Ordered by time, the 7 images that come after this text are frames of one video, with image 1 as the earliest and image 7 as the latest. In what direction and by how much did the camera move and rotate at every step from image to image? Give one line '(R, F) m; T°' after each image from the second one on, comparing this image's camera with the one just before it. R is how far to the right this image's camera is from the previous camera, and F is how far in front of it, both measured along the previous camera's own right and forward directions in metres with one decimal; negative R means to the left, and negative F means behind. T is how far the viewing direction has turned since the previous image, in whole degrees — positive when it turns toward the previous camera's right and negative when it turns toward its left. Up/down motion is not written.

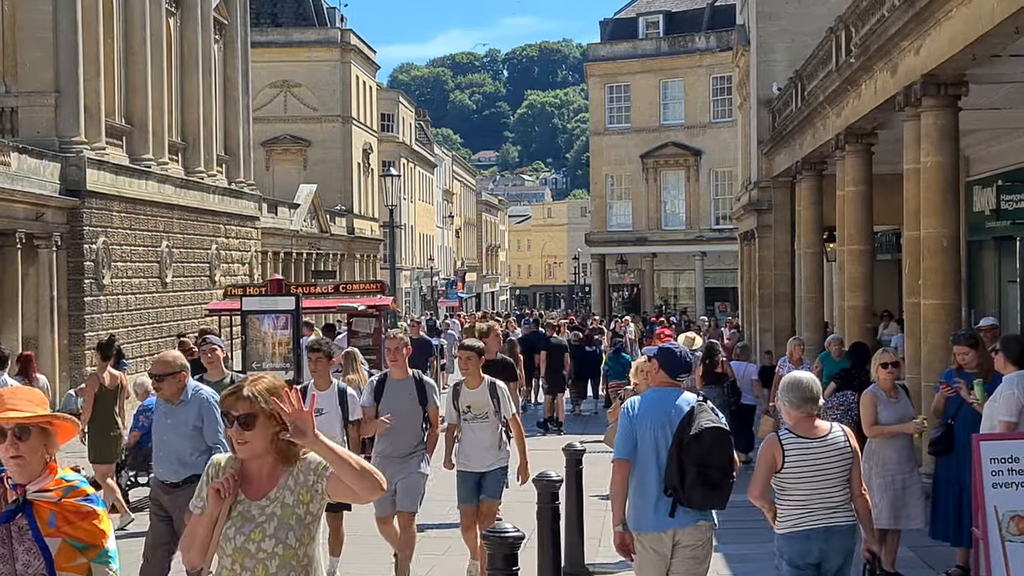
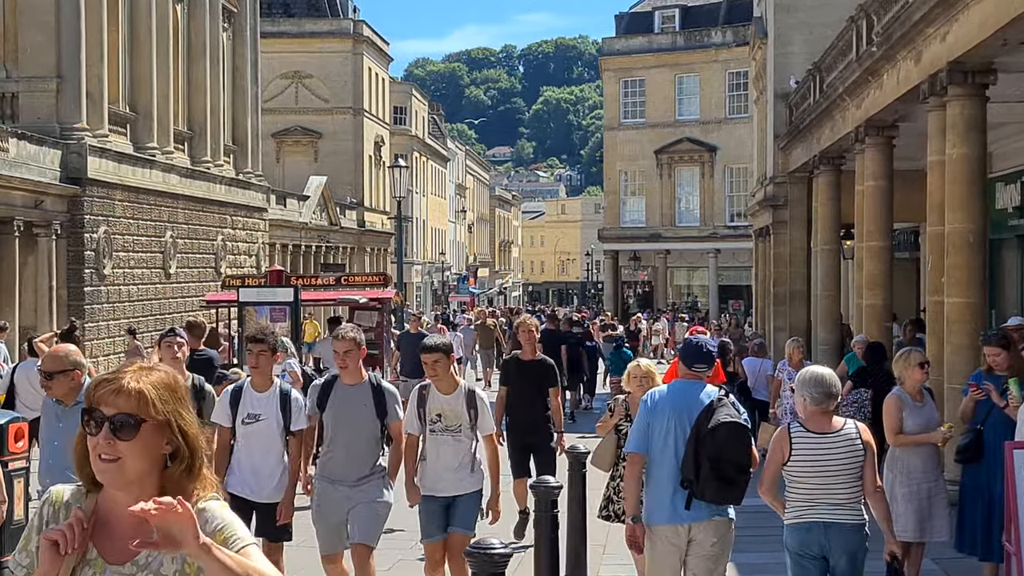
(+0.1, +0.3) m; -1°
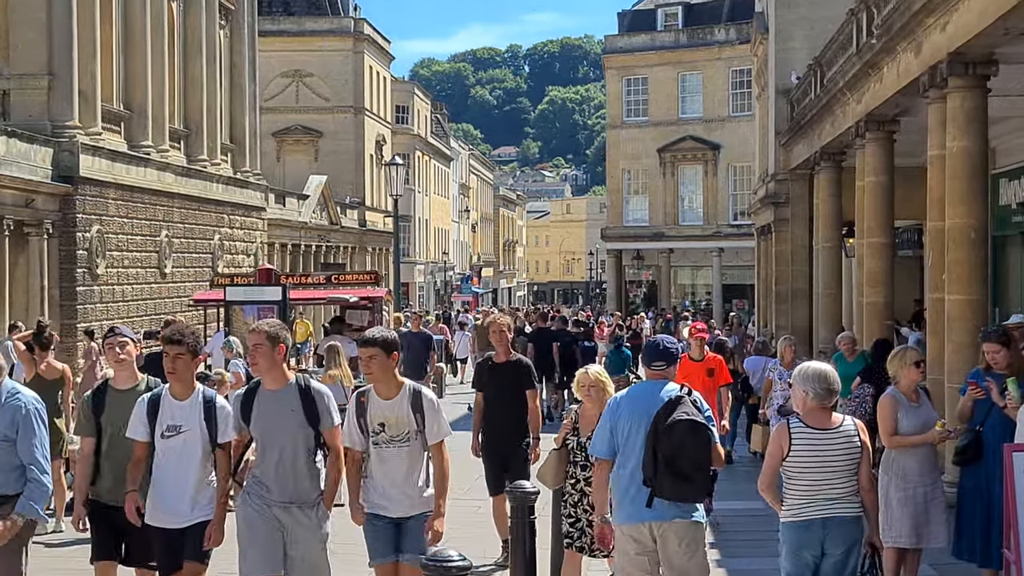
(+0.1, +0.2) m; 0°
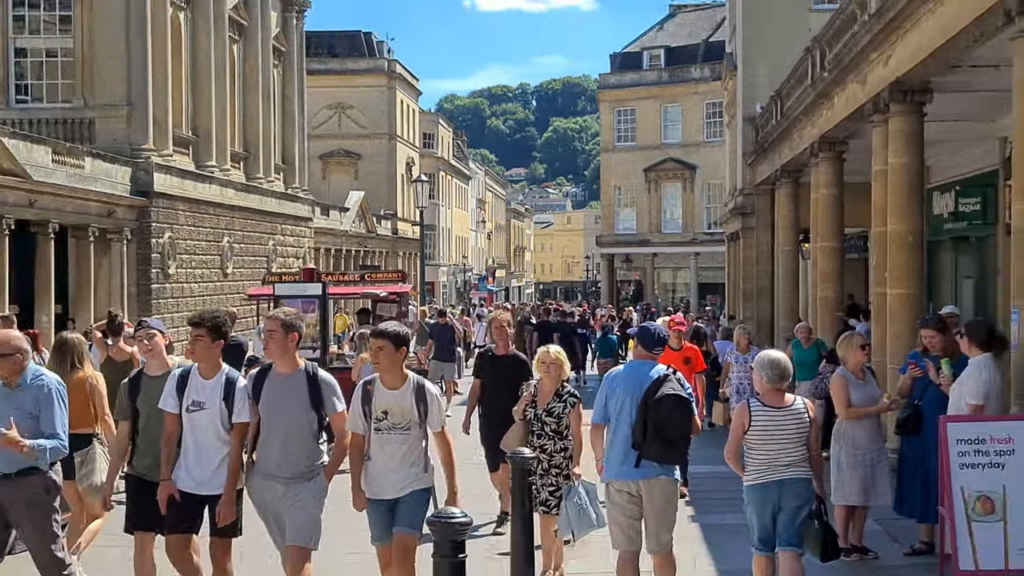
(+0.4, -1.9) m; -2°
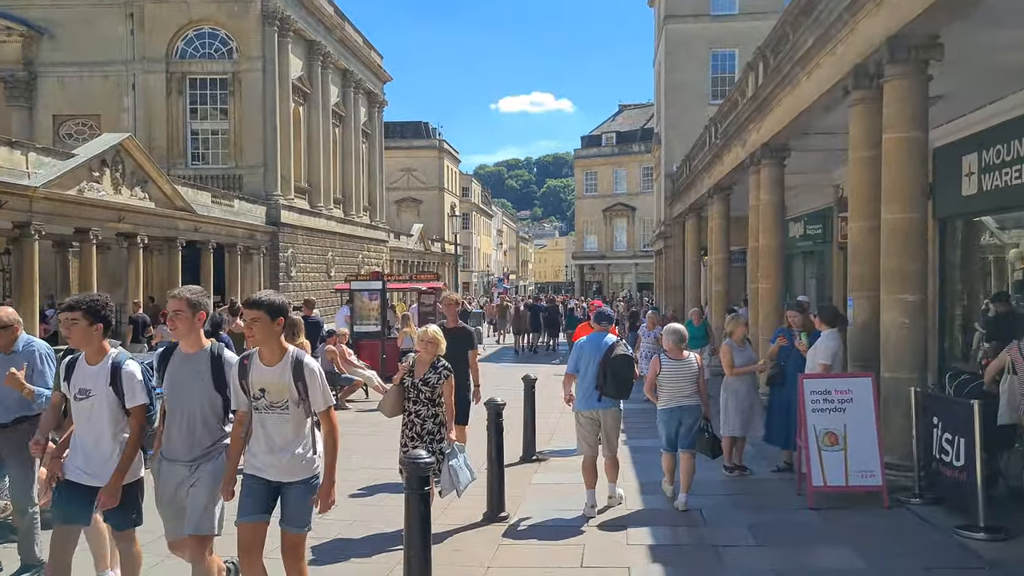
(-1.0, -4.1) m; +5°
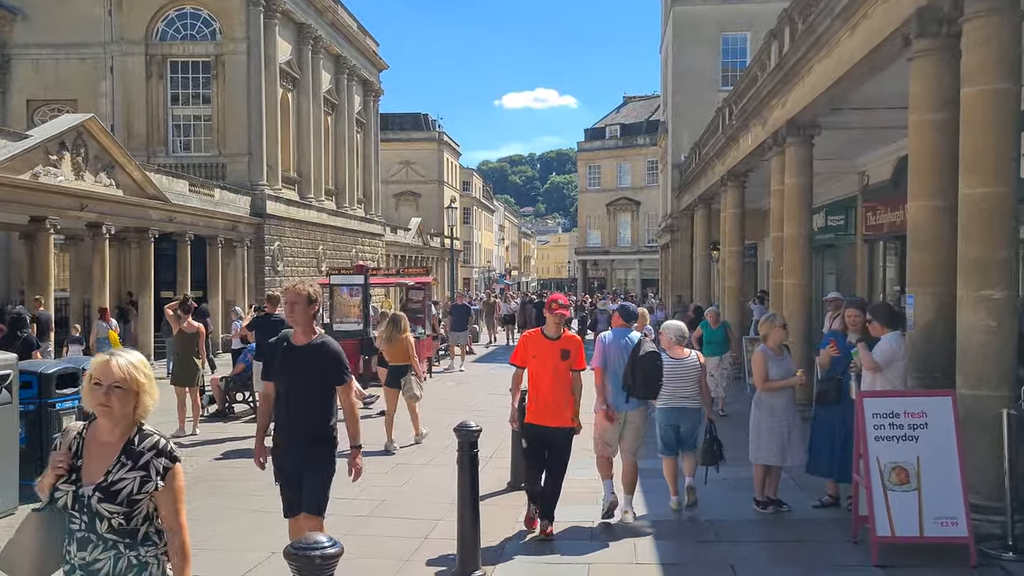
(+0.1, +1.8) m; 0°
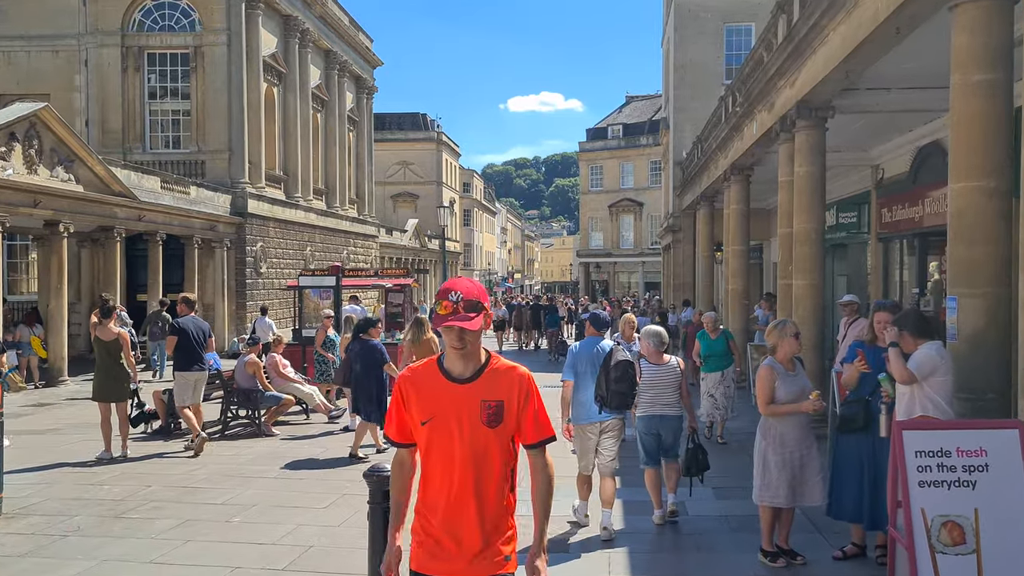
(+0.3, +1.5) m; 0°
